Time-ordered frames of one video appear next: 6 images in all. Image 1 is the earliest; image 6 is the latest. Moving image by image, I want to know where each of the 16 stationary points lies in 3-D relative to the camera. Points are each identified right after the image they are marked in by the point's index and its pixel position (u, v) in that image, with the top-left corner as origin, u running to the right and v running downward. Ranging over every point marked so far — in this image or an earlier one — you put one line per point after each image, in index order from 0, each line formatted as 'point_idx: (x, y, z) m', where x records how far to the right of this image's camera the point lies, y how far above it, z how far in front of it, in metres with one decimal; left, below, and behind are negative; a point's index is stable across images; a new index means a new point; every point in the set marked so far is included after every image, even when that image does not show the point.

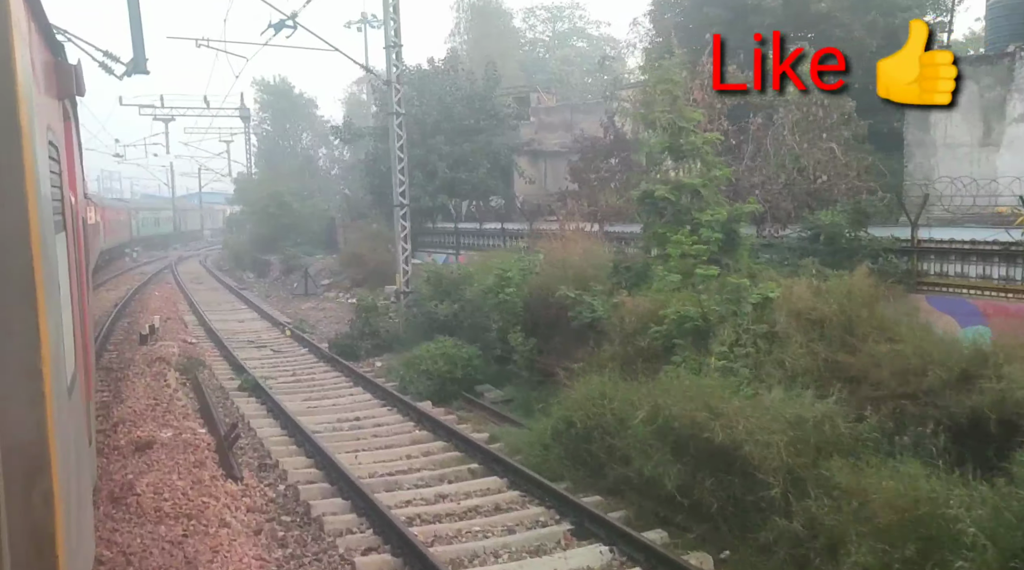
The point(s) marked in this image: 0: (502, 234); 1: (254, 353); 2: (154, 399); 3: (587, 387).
0: (-0.2, +1.1, +19.7) m
1: (-4.2, -1.1, +14.8) m
2: (-4.1, -1.3, +10.4) m
3: (+0.6, -0.8, +7.6) m
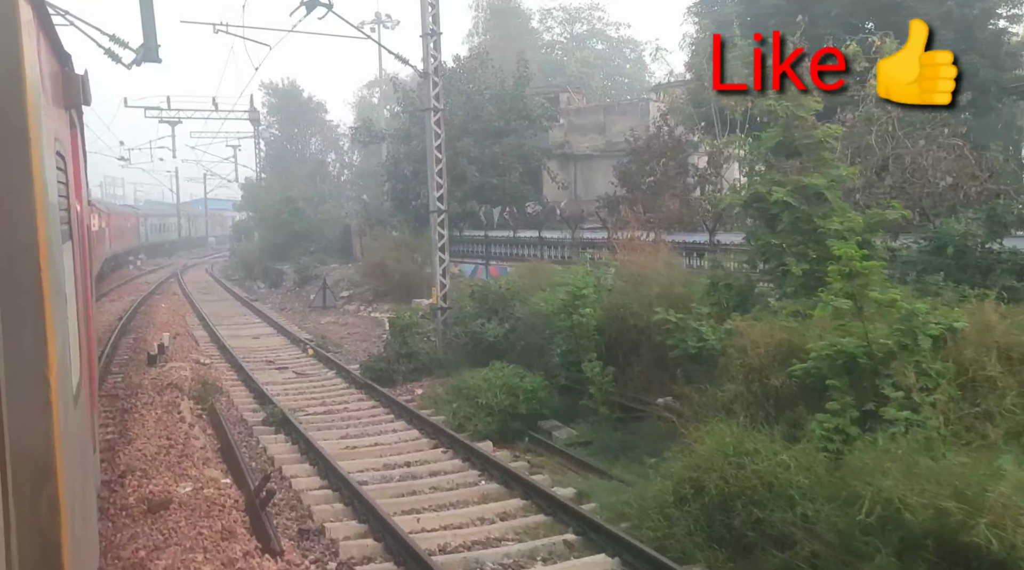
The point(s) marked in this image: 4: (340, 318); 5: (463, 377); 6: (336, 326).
0: (+0.6, +0.8, +18.2) m
1: (-3.4, -1.4, +13.2) m
2: (-3.4, -1.5, +8.9) m
3: (+1.4, -1.0, +6.1) m
4: (-3.7, -0.7, +19.7) m
5: (-0.6, -1.2, +11.3) m
6: (-3.6, -0.9, +18.7) m
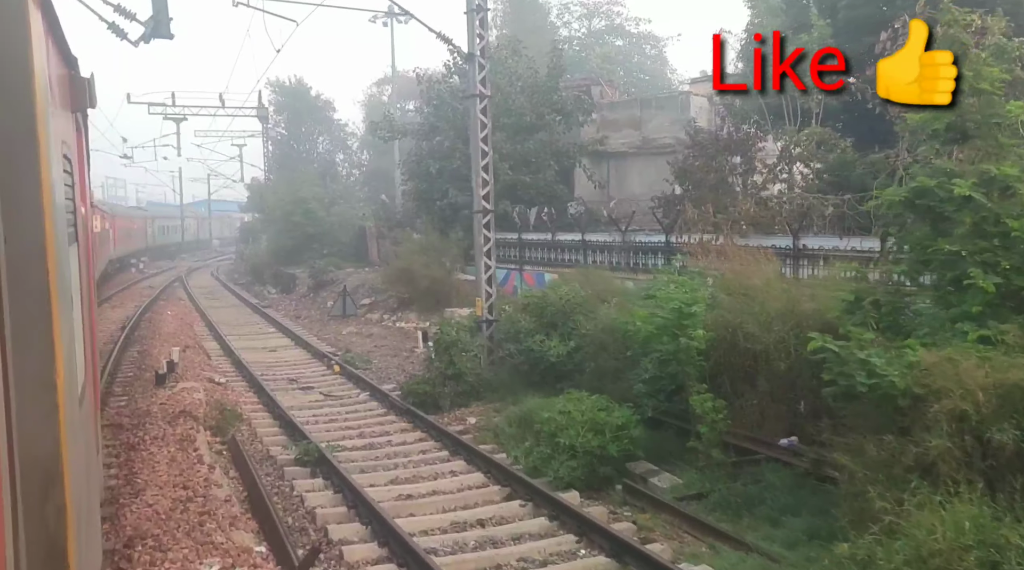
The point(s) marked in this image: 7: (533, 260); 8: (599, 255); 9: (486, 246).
0: (+1.3, +0.7, +16.6) m
1: (-2.7, -1.5, +11.6) m
2: (-2.6, -1.6, +7.3) m
3: (+2.1, -1.1, +4.5) m
4: (-3.0, -0.9, +18.1) m
5: (+0.1, -1.3, +9.7) m
6: (-2.9, -1.0, +17.1) m
7: (+0.4, +0.5, +18.6) m
8: (+1.5, +0.5, +16.2) m
9: (-0.4, +0.5, +12.4) m
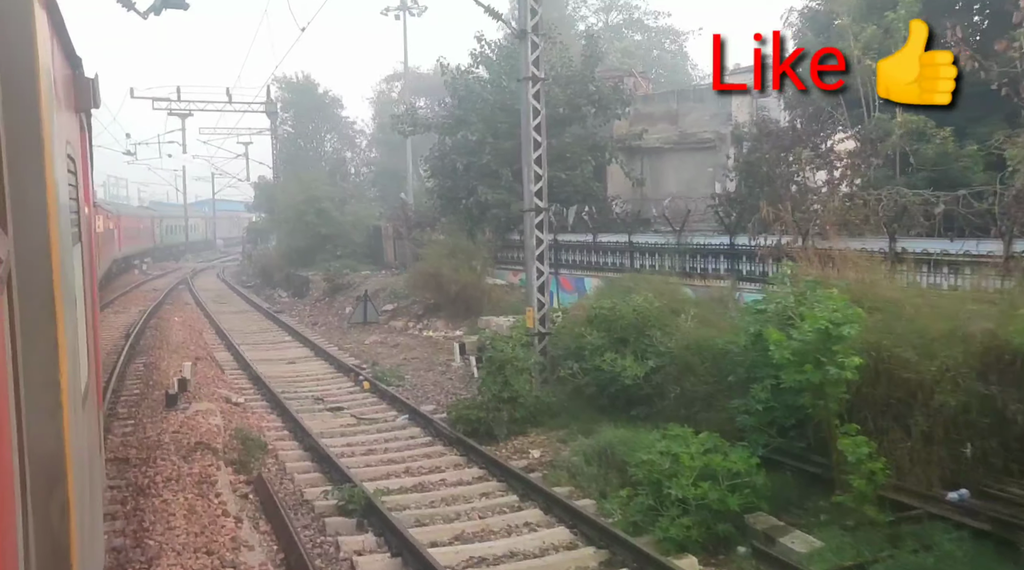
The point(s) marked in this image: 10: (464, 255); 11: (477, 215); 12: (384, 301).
0: (+2.0, +0.6, +15.1) m
1: (-2.0, -1.6, +10.2) m
2: (-2.0, -1.7, +5.9) m
3: (+2.7, -1.2, +3.0) m
4: (-2.3, -1.0, +16.7) m
5: (+0.8, -1.4, +8.3) m
6: (-2.2, -1.1, +15.7) m
7: (+1.1, +0.4, +17.2) m
8: (+2.2, +0.4, +14.8) m
9: (+0.3, +0.4, +11.0) m
10: (-0.9, +0.6, +17.8) m
11: (-0.7, +1.5, +19.6) m
12: (-2.8, -0.3, +19.7) m
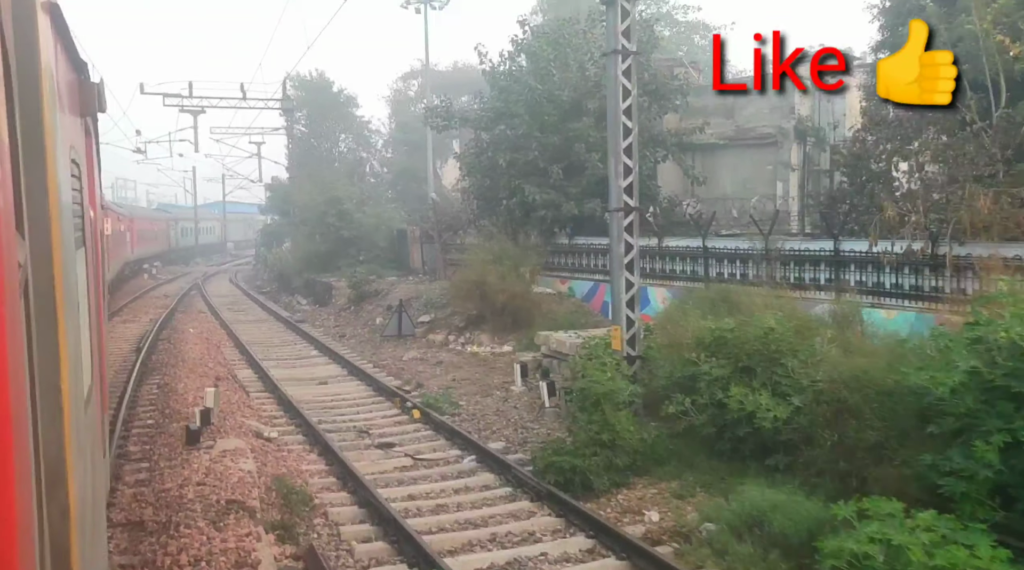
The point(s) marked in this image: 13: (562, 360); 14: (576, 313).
0: (+2.9, +0.4, +13.4) m
1: (-1.2, -1.7, +8.5) m
2: (-1.1, -1.9, +4.1) m
3: (+3.5, -1.4, +1.3) m
4: (-1.4, -1.1, +14.9) m
5: (+1.6, -1.5, +6.5) m
6: (-1.3, -1.3, +13.9) m
7: (+2.0, +0.2, +15.4) m
8: (+3.1, +0.3, +13.1) m
9: (+1.2, +0.3, +9.2) m
10: (0.0, +0.4, +16.0) m
11: (+0.2, +1.3, +17.8) m
12: (-1.8, -0.5, +18.0) m
13: (+0.7, -1.0, +11.7) m
14: (+1.1, -0.5, +15.9) m
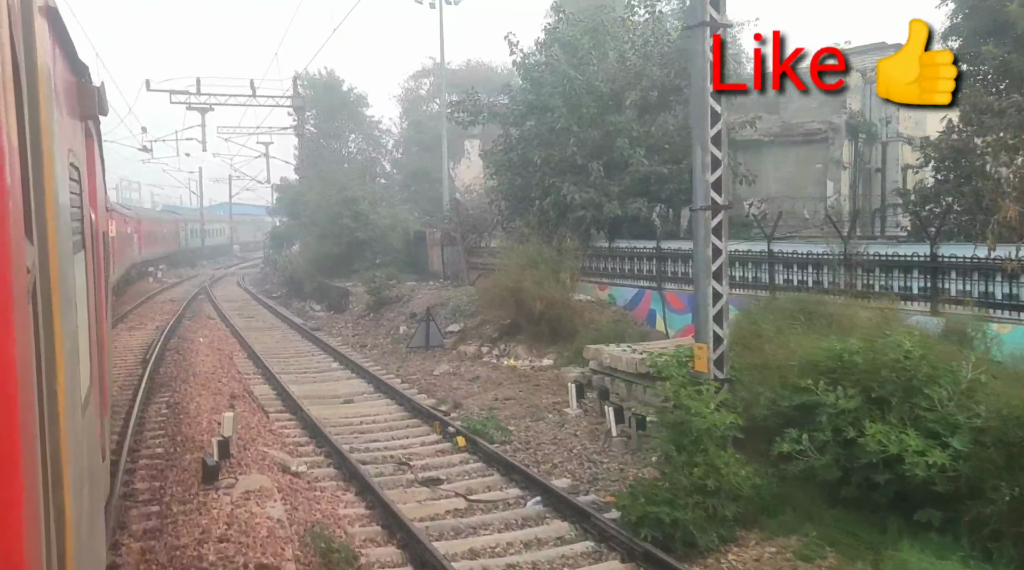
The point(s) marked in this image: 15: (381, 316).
0: (+3.5, +0.3, +12.1) m
1: (-0.6, -1.8, +7.2) m
2: (-0.6, -2.0, +2.8) m
3: (+4.1, -1.5, 0.0) m
4: (-0.8, -1.3, +13.6) m
5: (+2.2, -1.6, +5.2) m
6: (-0.7, -1.4, +12.6) m
7: (+2.6, +0.1, +14.1) m
8: (+3.7, +0.2, +11.7) m
9: (+1.8, +0.2, +7.9) m
10: (+0.6, +0.3, +14.7) m
11: (+0.8, +1.2, +16.6) m
12: (-1.2, -0.6, +16.7) m
13: (+1.3, -1.1, +10.4) m
14: (+1.7, -0.6, +14.6) m
15: (-2.9, -0.7, +20.0) m
